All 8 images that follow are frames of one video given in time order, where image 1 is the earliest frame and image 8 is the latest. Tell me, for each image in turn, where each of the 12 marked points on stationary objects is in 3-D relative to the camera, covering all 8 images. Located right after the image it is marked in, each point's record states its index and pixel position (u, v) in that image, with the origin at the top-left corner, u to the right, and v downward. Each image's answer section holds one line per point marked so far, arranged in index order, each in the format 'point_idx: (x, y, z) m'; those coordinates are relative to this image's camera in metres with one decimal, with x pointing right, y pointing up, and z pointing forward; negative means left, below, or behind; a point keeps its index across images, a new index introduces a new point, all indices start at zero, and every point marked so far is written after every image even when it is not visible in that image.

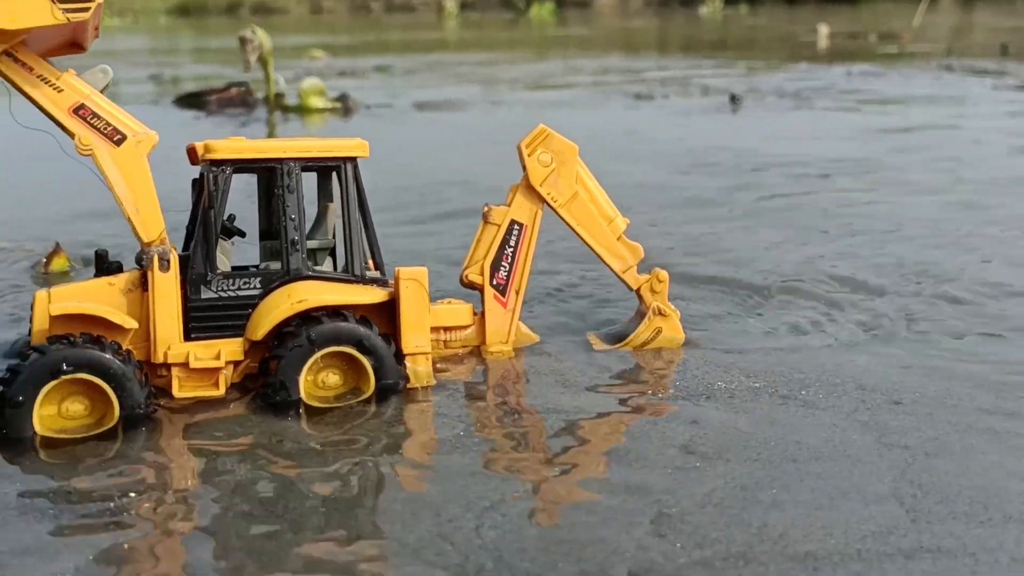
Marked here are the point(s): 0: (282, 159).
0: (-1.3, +0.7, +6.3) m
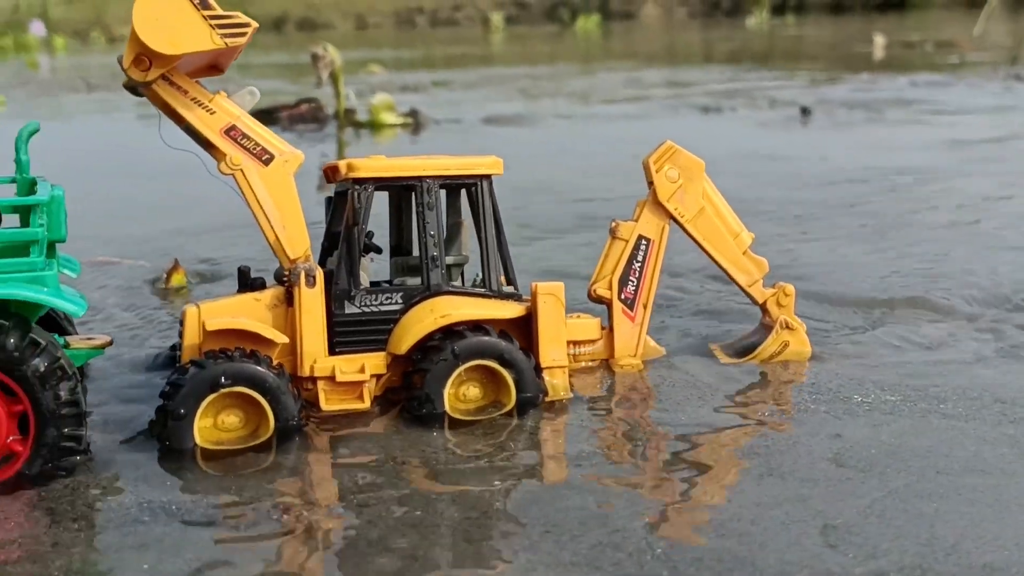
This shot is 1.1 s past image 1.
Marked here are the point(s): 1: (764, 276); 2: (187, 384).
0: (-0.5, +0.6, +6.4) m
1: (+1.5, +0.1, +7.1) m
2: (-1.6, -0.5, +5.8) m
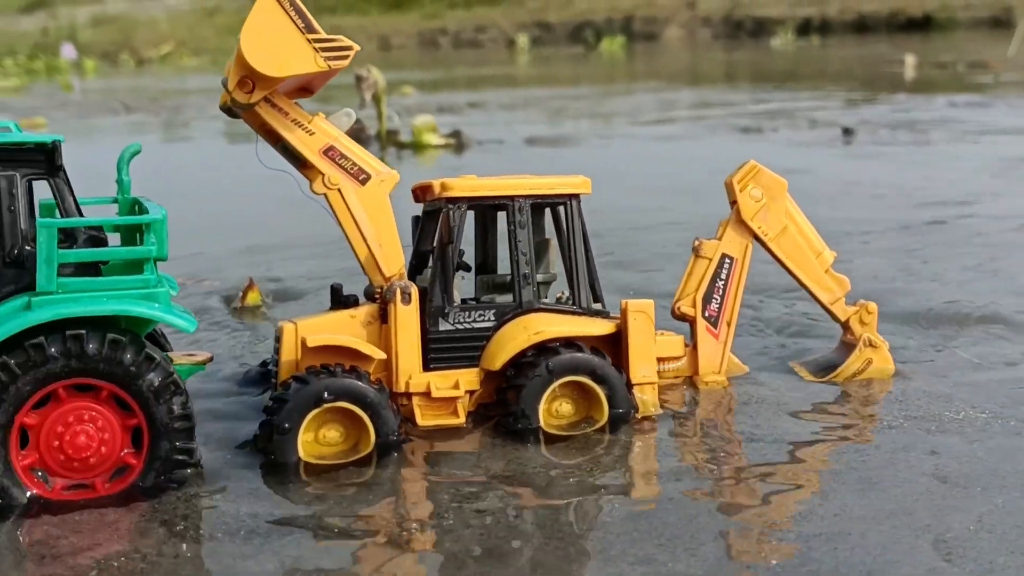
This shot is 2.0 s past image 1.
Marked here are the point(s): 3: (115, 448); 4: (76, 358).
0: (0.0, +0.5, +6.5) m
1: (+2.1, 0.0, +7.2) m
2: (-1.1, -0.6, +5.9) m
3: (-1.9, -0.8, +5.6) m
4: (-2.0, -0.3, +5.4) m
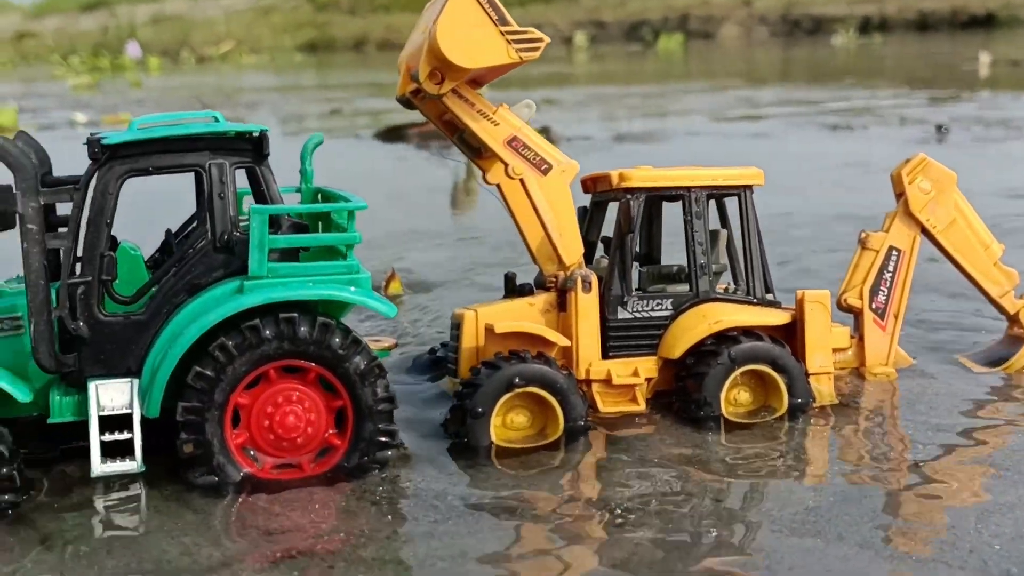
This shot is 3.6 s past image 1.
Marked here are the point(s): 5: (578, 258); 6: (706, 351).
0: (+1.0, +0.6, +6.6) m
1: (+3.1, 0.0, +7.1) m
2: (-0.1, -0.5, +6.0) m
3: (-0.9, -0.7, +5.7) m
4: (-1.1, -0.3, +5.6) m
5: (+0.4, +0.2, +6.6) m
6: (+1.1, -0.3, +6.4) m
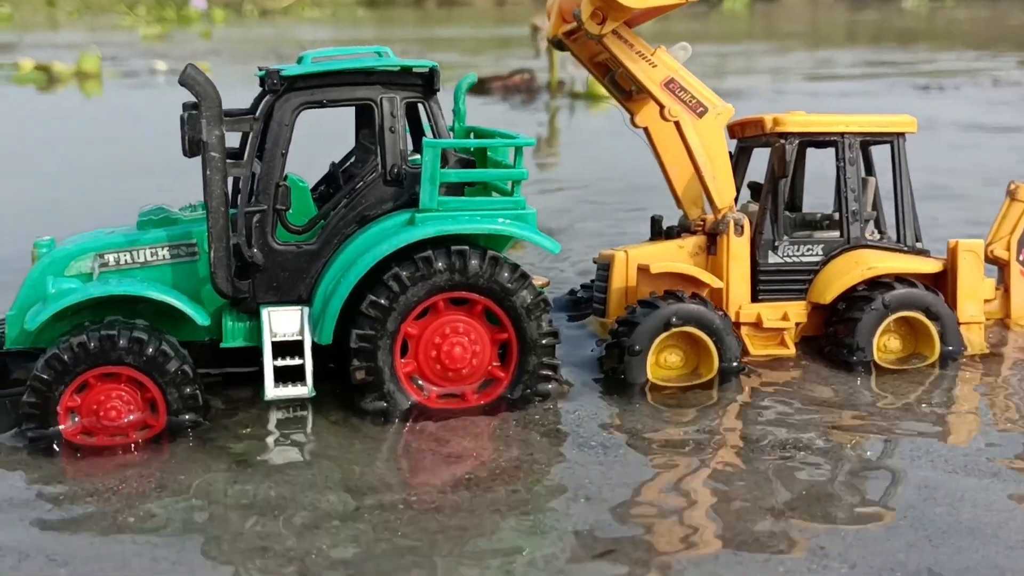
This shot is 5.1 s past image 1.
0: (+1.9, +0.9, +6.6) m
1: (+4.0, +0.3, +7.1) m
2: (+0.7, -0.2, +6.1) m
3: (-0.1, -0.4, +5.9) m
4: (-0.3, +0.1, +5.7) m
5: (+1.3, +0.5, +6.6) m
6: (+1.9, 0.0, +6.4) m
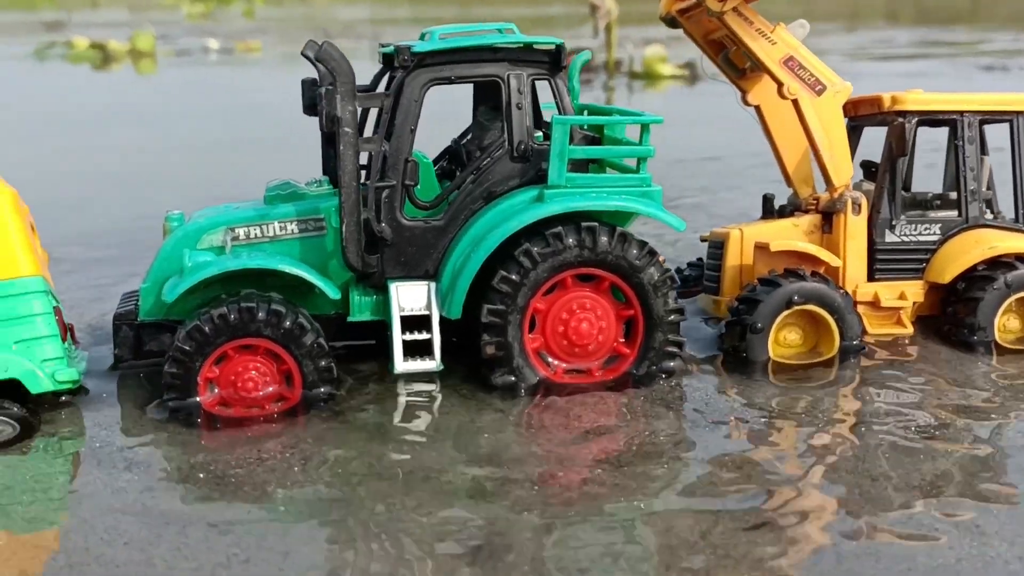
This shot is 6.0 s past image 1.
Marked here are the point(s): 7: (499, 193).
0: (+2.6, +1.0, +6.6) m
1: (+4.7, +0.4, +7.0) m
2: (+1.3, -0.1, +6.1) m
3: (+0.5, -0.2, +5.9) m
4: (+0.4, +0.2, +5.7) m
5: (+1.9, +0.6, +6.6) m
6: (+2.6, +0.1, +6.4) m
7: (-0.1, +0.5, +6.0) m
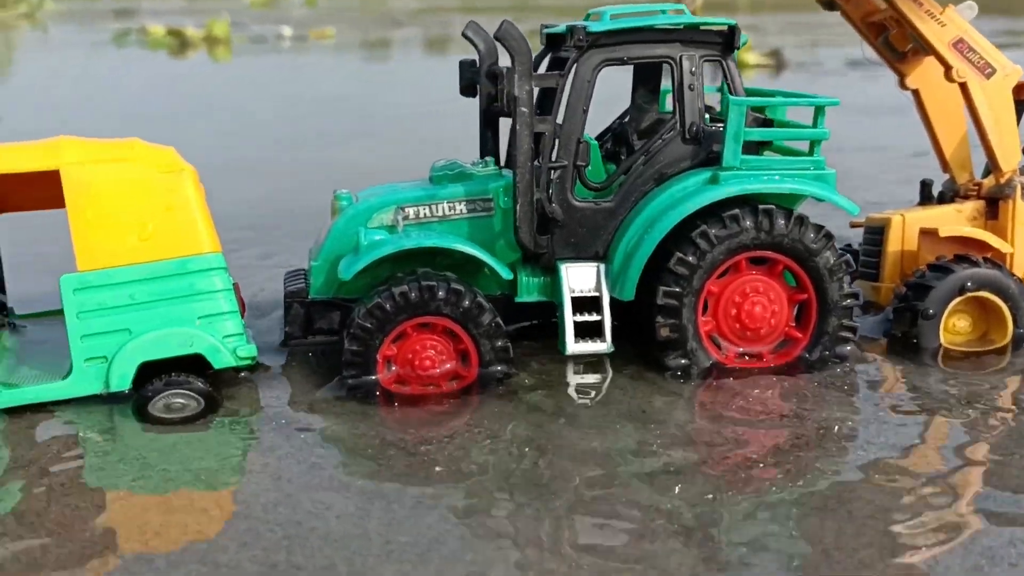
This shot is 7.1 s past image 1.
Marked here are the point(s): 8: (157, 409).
0: (+3.5, +1.1, +6.4) m
1: (+5.6, +0.4, +6.7) m
2: (+2.2, 0.0, +6.0) m
3: (+1.4, -0.2, +5.8) m
4: (+1.2, +0.3, +5.6) m
5: (+2.8, +0.7, +6.5) m
6: (+3.5, +0.1, +6.2) m
7: (+0.8, +0.6, +5.9) m
8: (-1.6, -0.6, +5.3) m
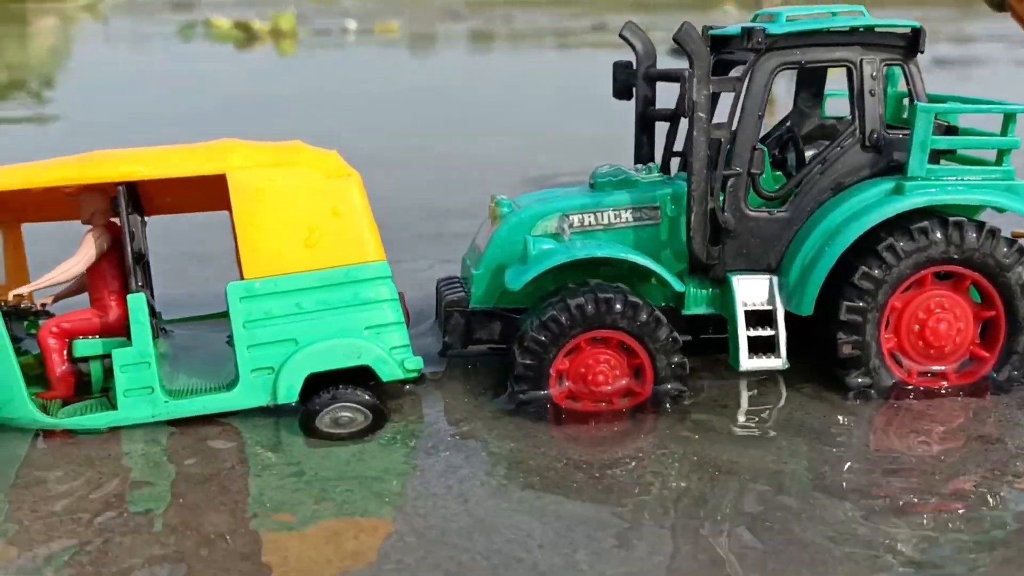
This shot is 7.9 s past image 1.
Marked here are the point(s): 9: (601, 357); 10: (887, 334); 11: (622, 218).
0: (+4.3, +1.0, +6.0) m
1: (+6.4, +0.3, +6.3) m
2: (+3.0, -0.1, +5.7) m
3: (+2.2, -0.2, +5.6) m
4: (+2.1, +0.2, +5.4) m
5: (+3.7, +0.6, +6.2) m
6: (+4.3, 0.0, +5.9) m
7: (+1.6, +0.5, +5.7) m
8: (-0.8, -0.6, +5.1) m
9: (+0.4, -0.3, +5.3) m
10: (+1.8, -0.2, +5.5) m
11: (+0.5, +0.3, +5.7) m
